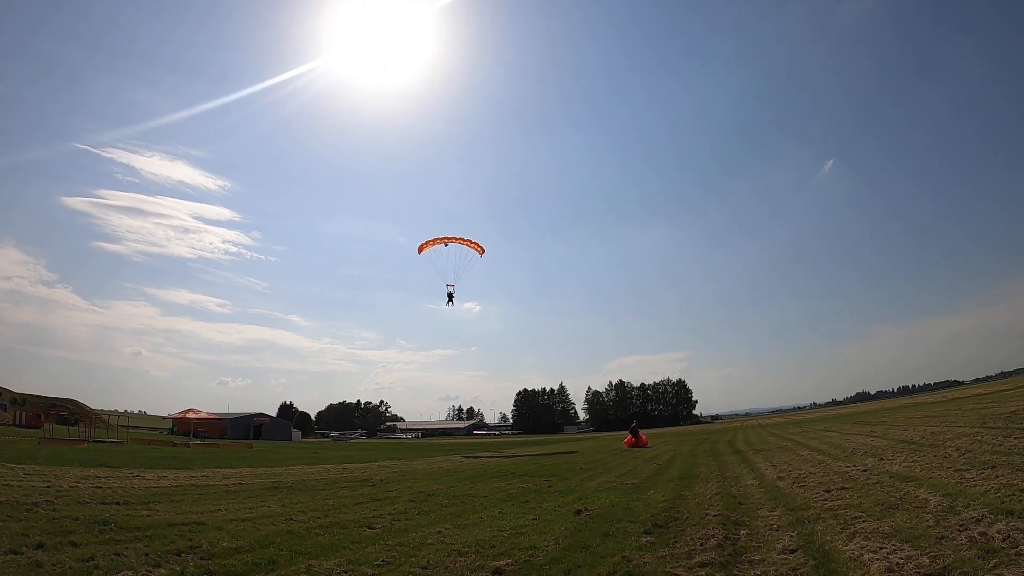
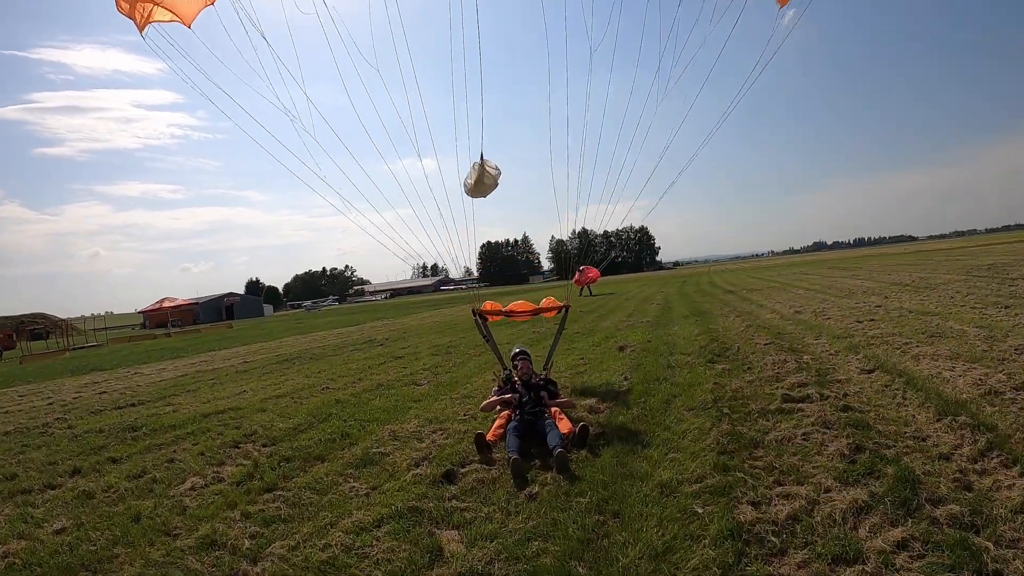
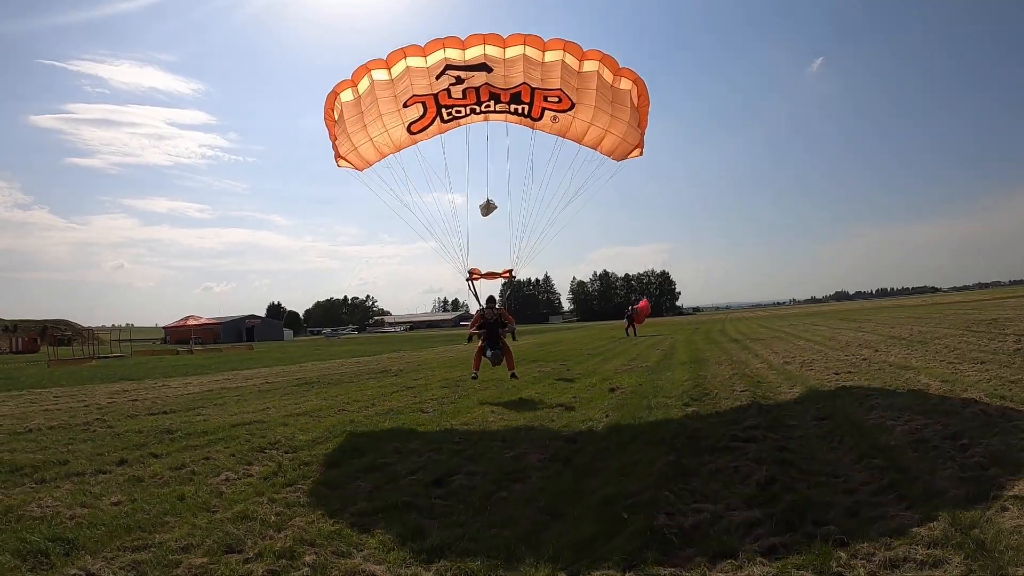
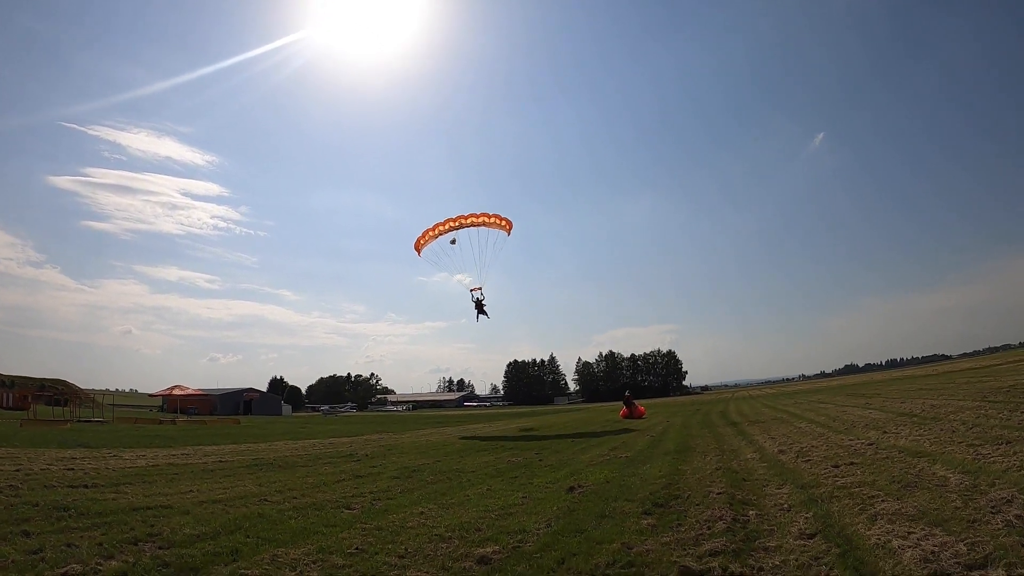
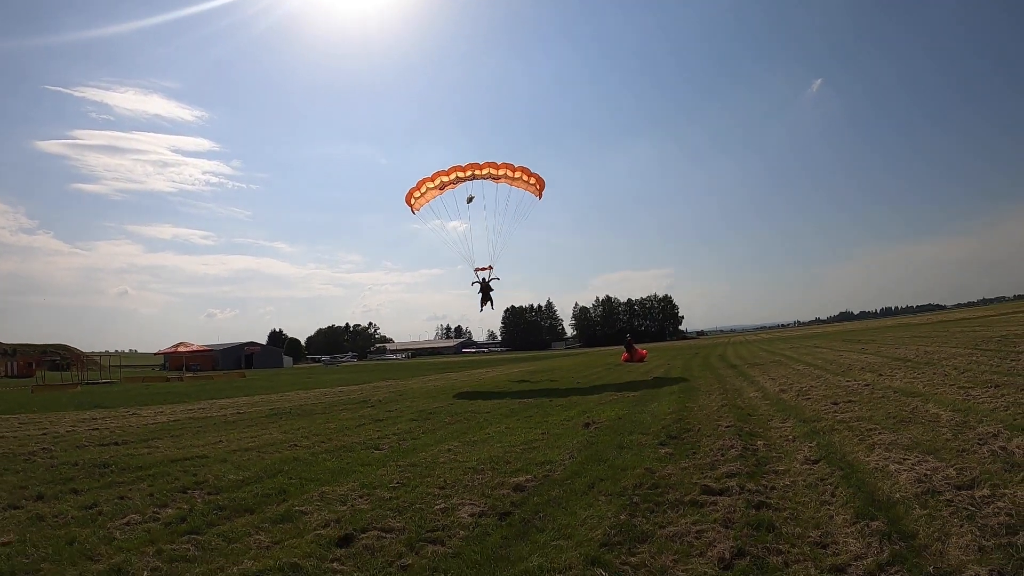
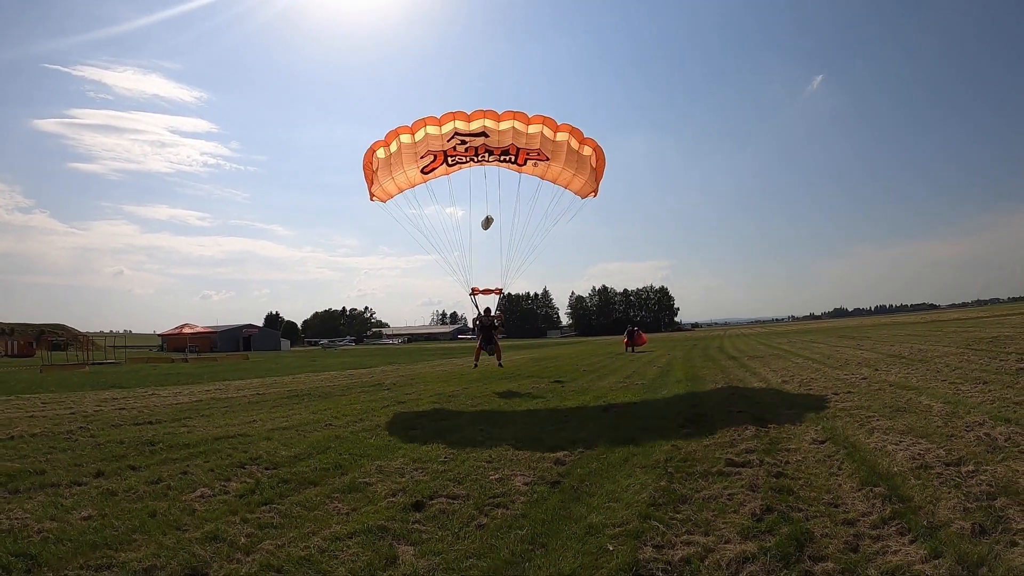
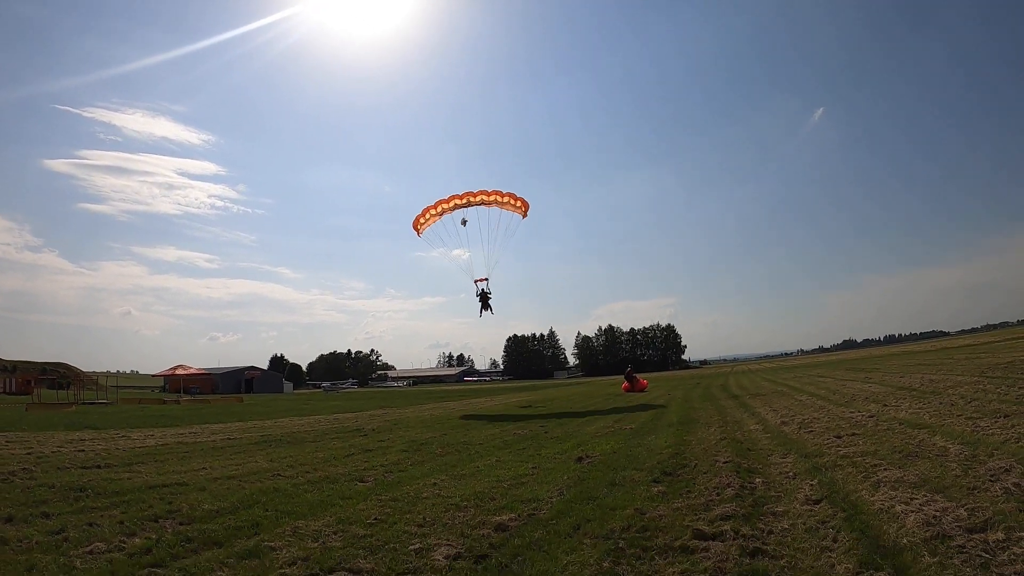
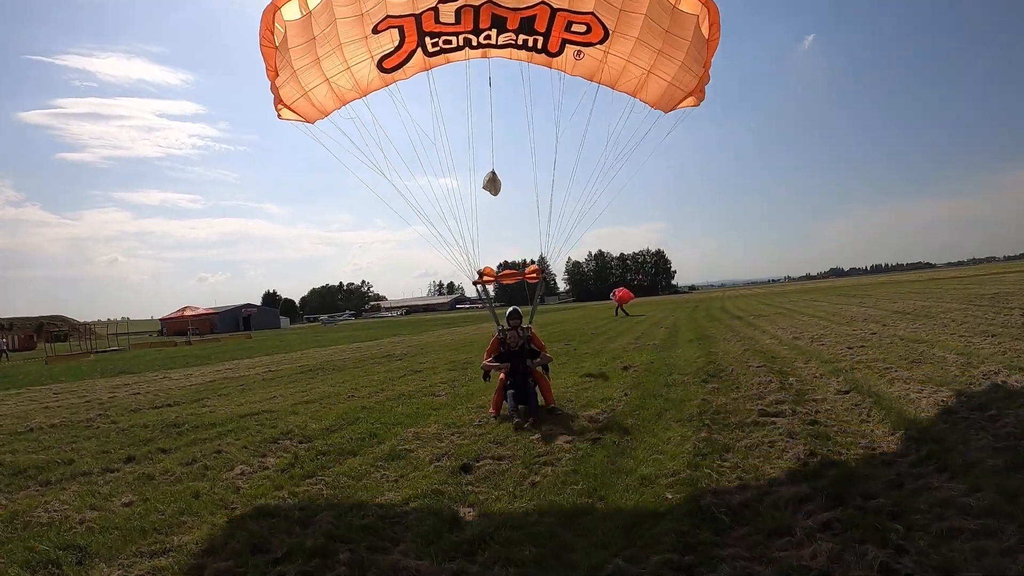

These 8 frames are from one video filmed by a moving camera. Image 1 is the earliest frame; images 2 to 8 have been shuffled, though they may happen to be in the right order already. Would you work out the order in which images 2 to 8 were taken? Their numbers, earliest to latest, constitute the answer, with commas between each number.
4, 7, 5, 6, 3, 8, 2
